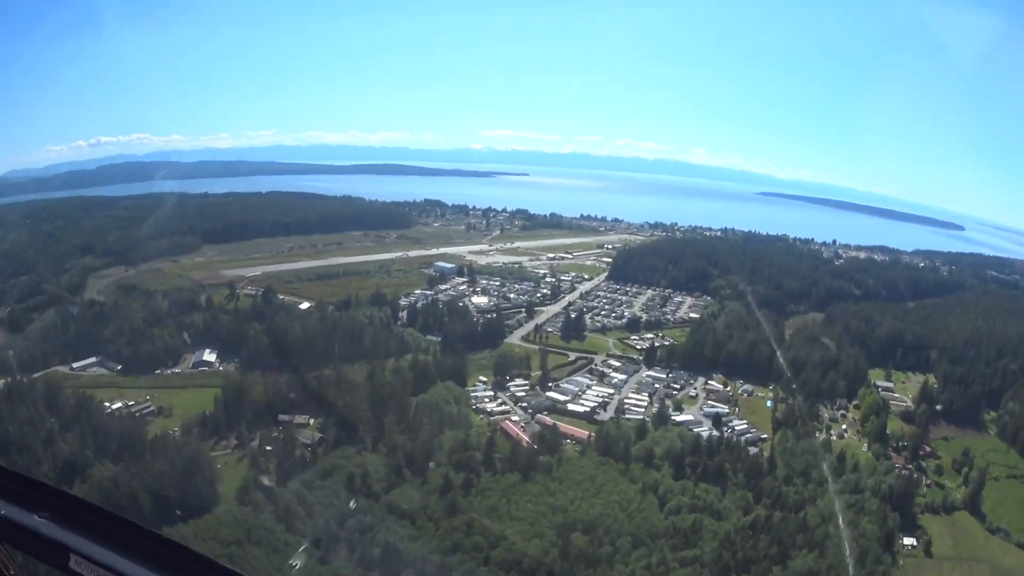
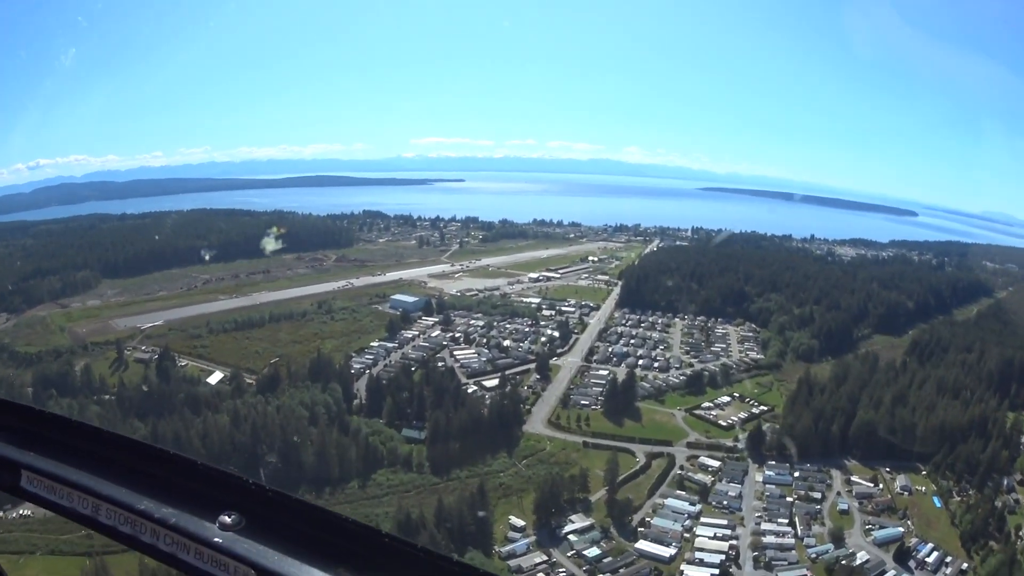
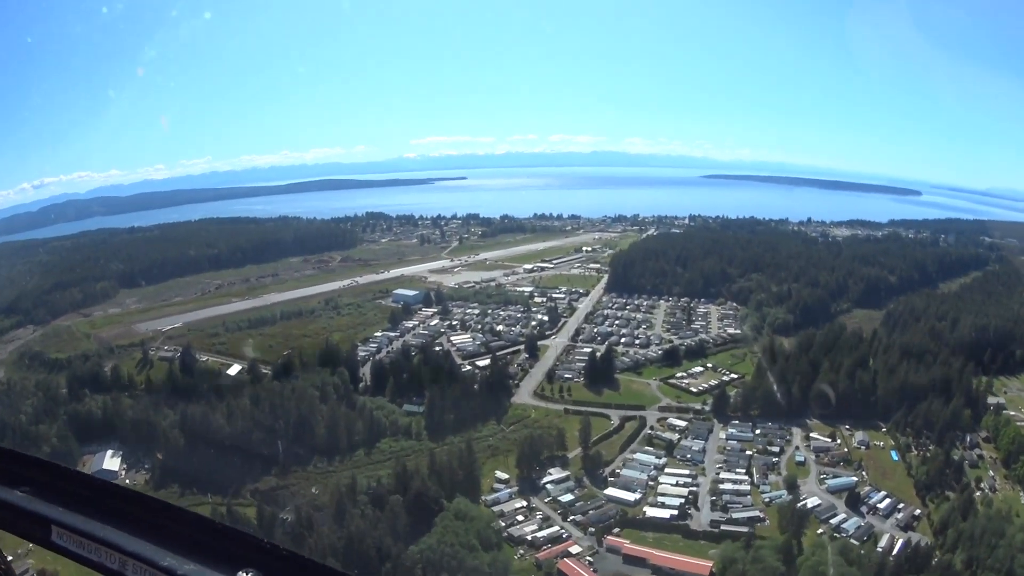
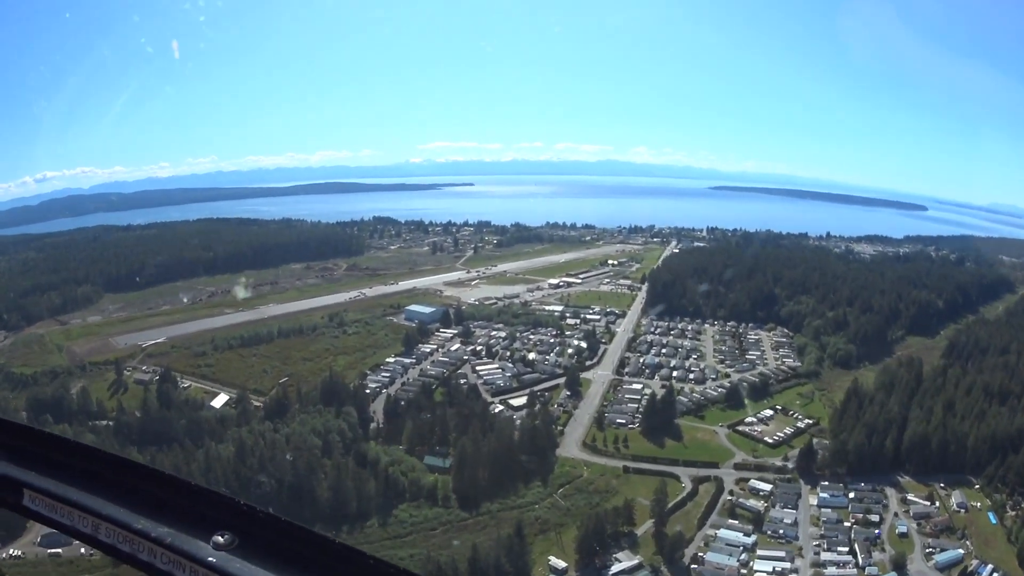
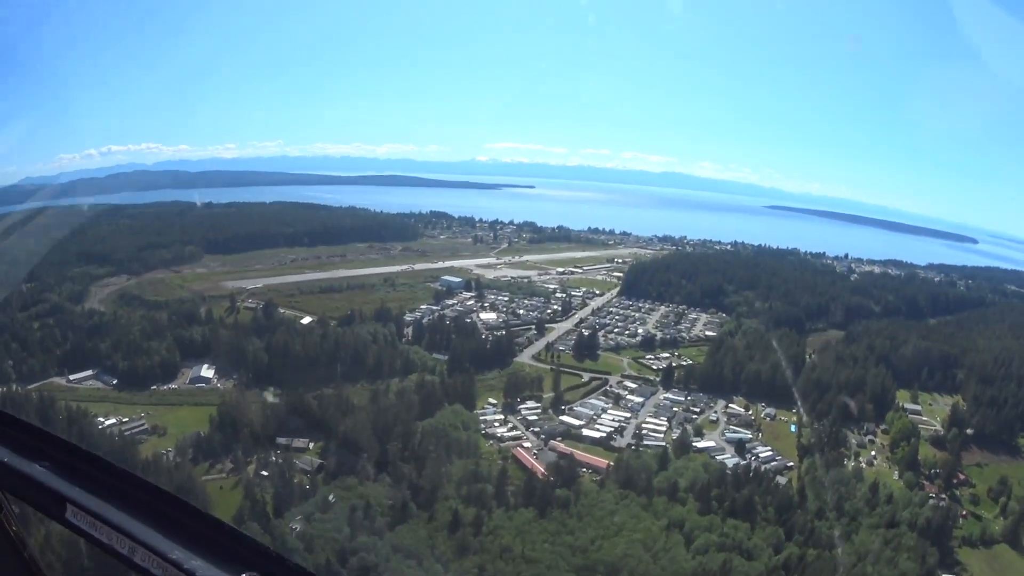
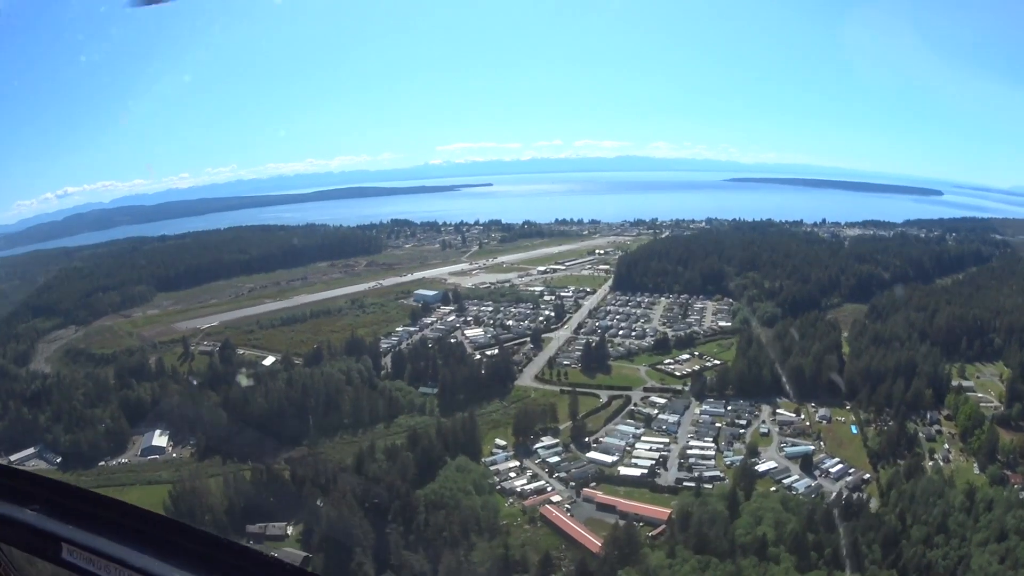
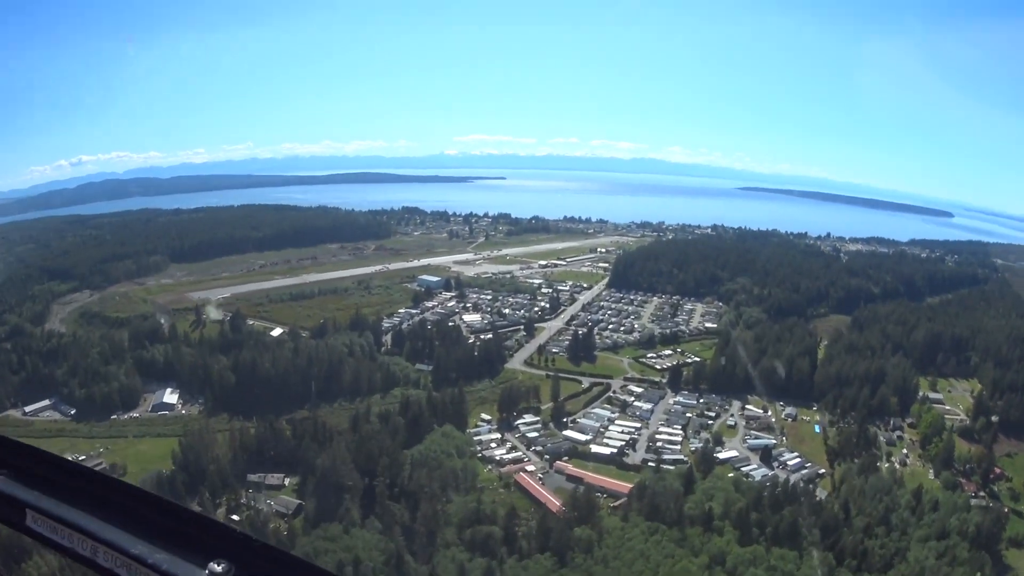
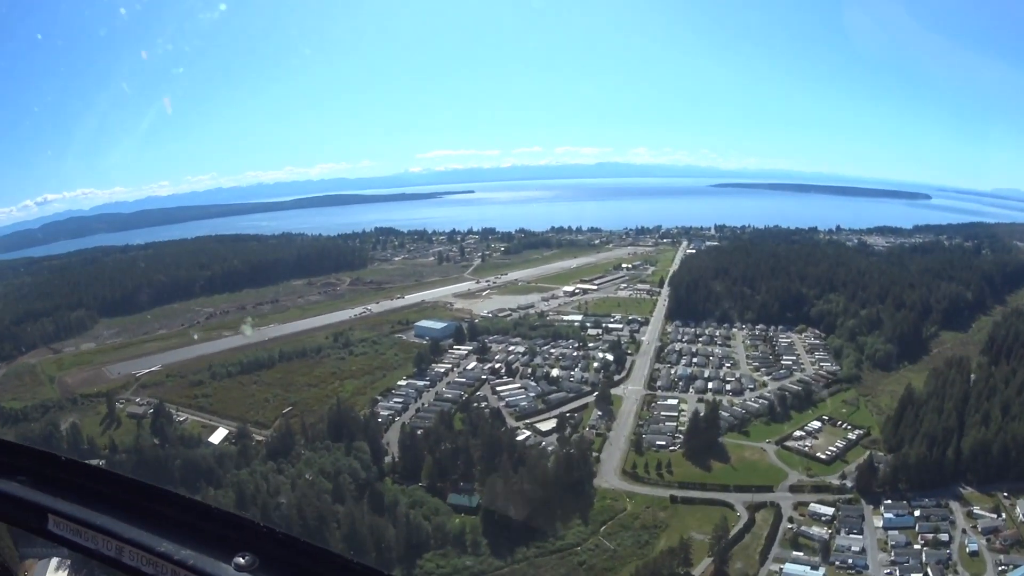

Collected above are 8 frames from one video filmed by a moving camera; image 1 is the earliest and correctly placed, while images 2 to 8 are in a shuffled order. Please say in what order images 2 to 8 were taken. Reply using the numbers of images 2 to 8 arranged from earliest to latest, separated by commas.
5, 7, 6, 3, 2, 4, 8
